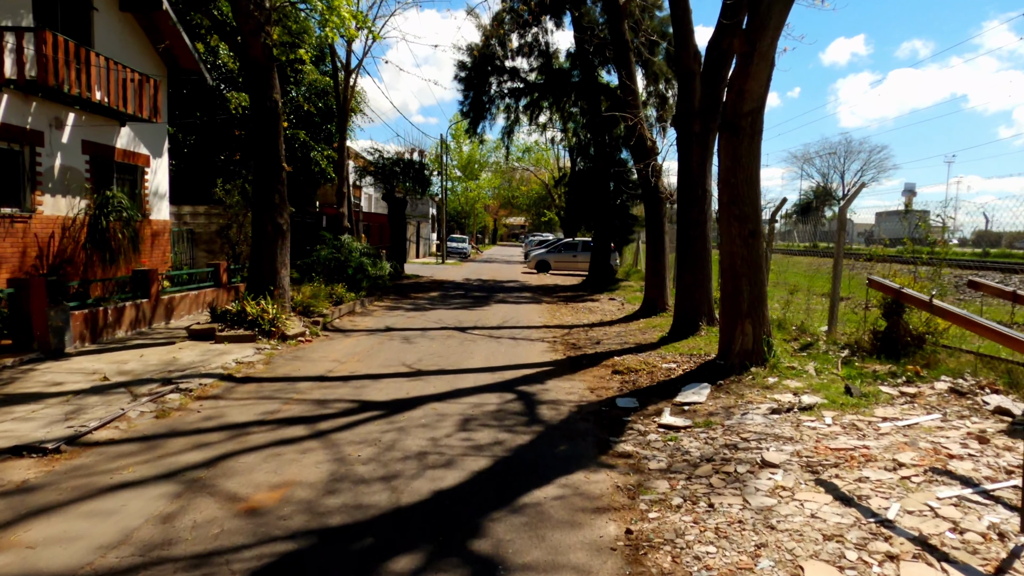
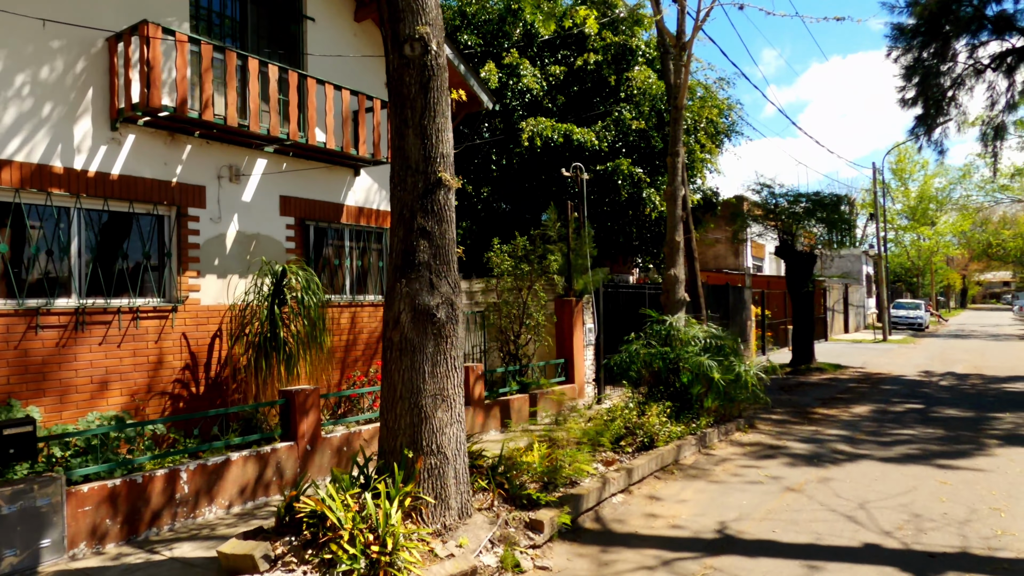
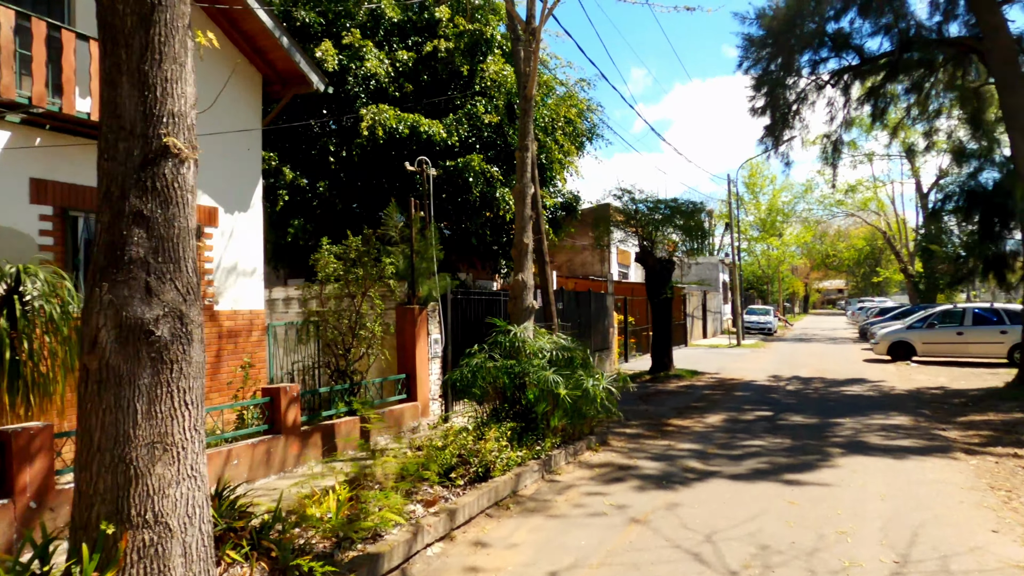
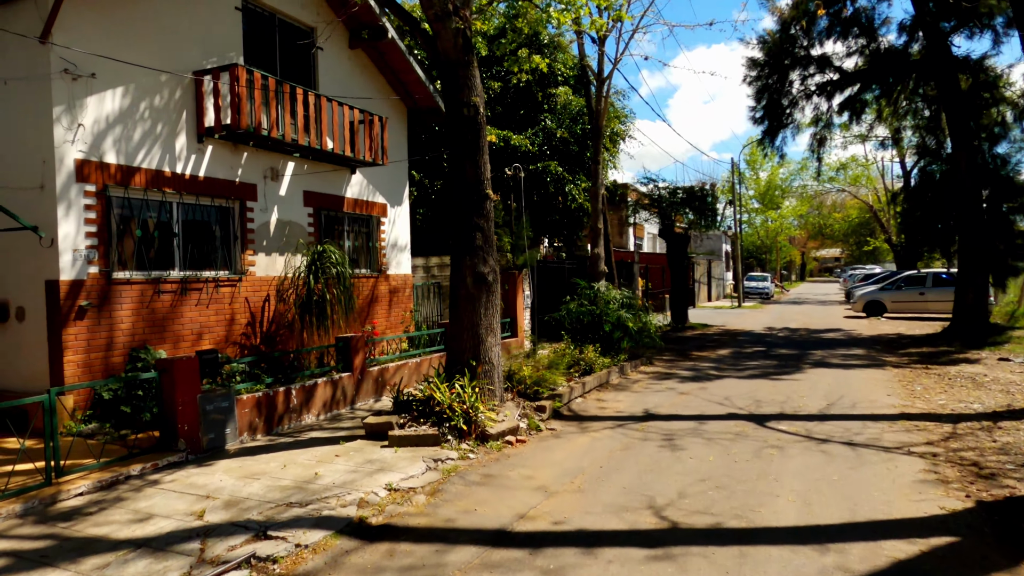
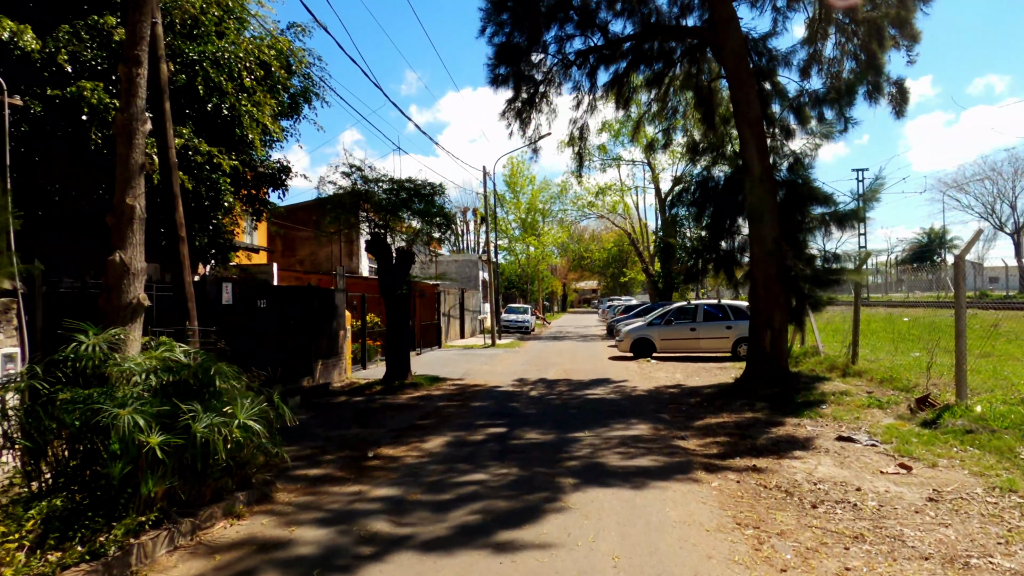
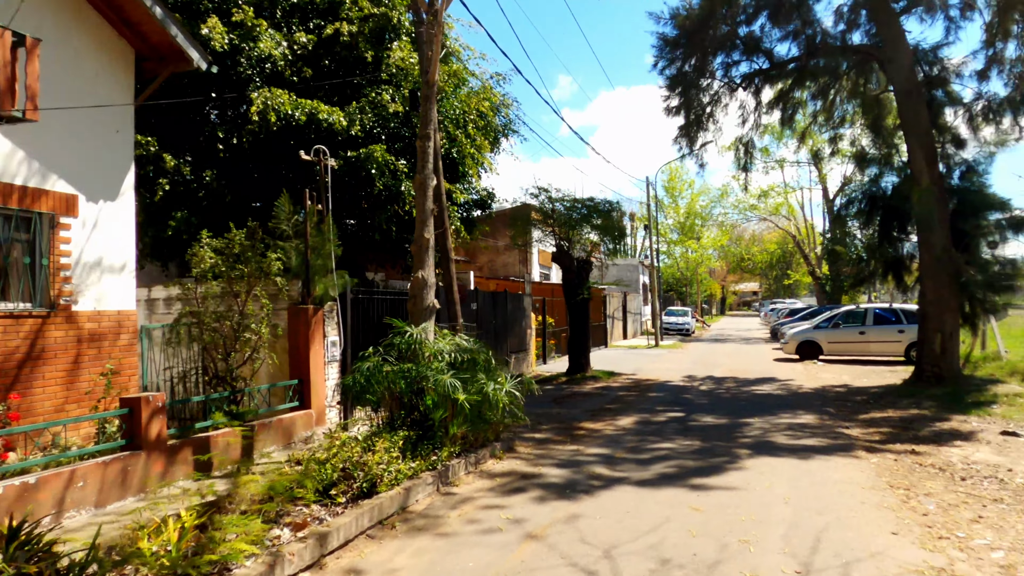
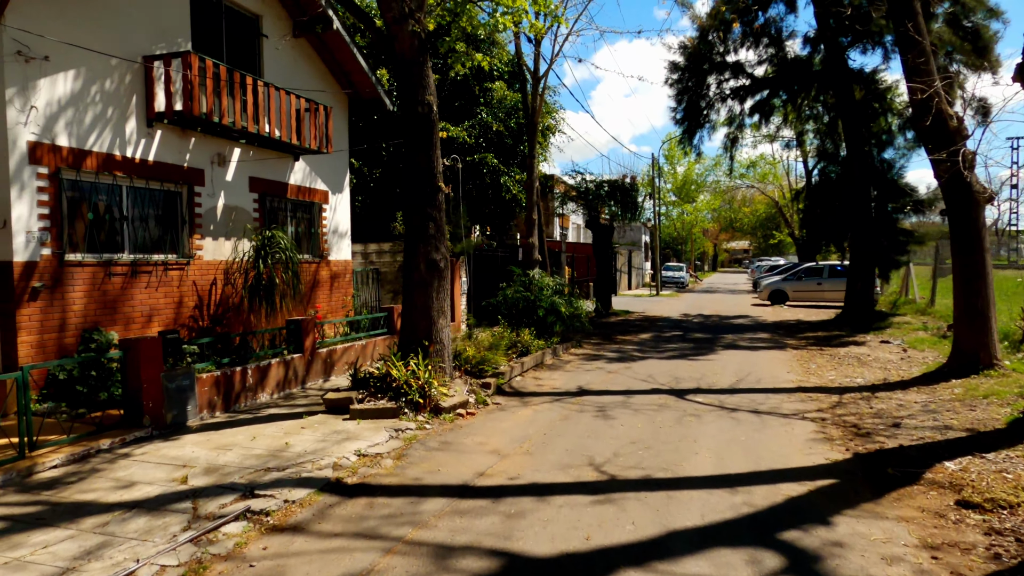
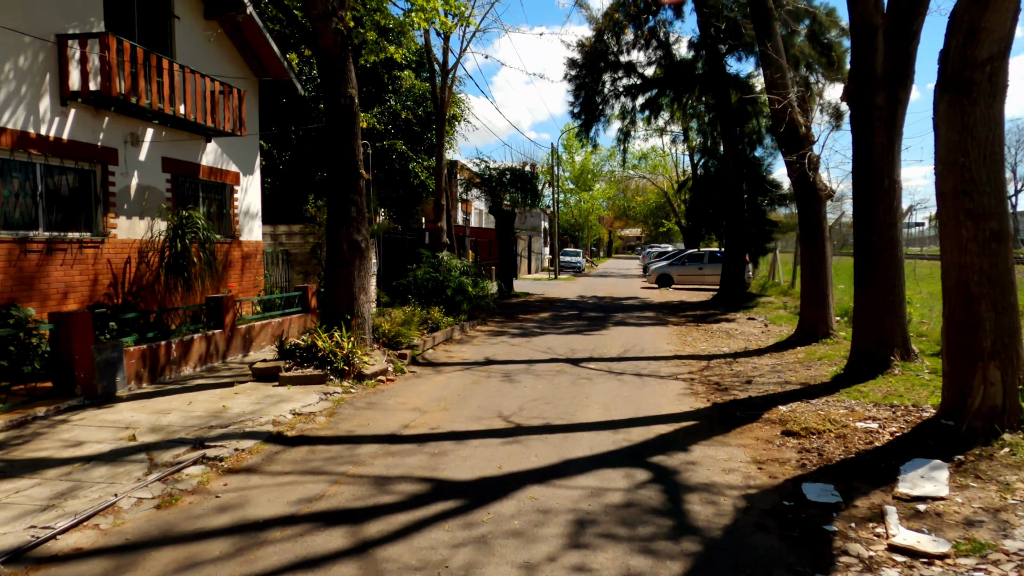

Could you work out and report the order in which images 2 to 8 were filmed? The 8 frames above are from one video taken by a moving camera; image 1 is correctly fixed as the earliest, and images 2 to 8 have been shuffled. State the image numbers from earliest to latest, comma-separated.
8, 7, 4, 2, 3, 6, 5
